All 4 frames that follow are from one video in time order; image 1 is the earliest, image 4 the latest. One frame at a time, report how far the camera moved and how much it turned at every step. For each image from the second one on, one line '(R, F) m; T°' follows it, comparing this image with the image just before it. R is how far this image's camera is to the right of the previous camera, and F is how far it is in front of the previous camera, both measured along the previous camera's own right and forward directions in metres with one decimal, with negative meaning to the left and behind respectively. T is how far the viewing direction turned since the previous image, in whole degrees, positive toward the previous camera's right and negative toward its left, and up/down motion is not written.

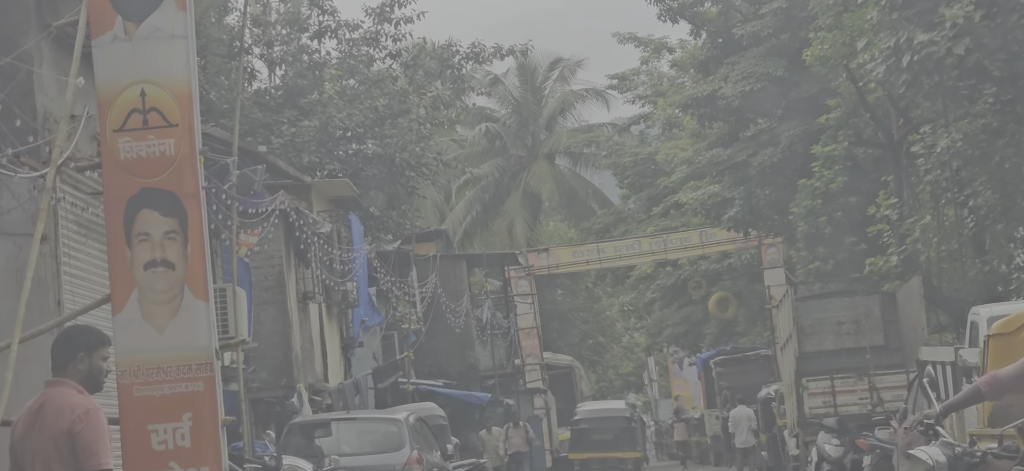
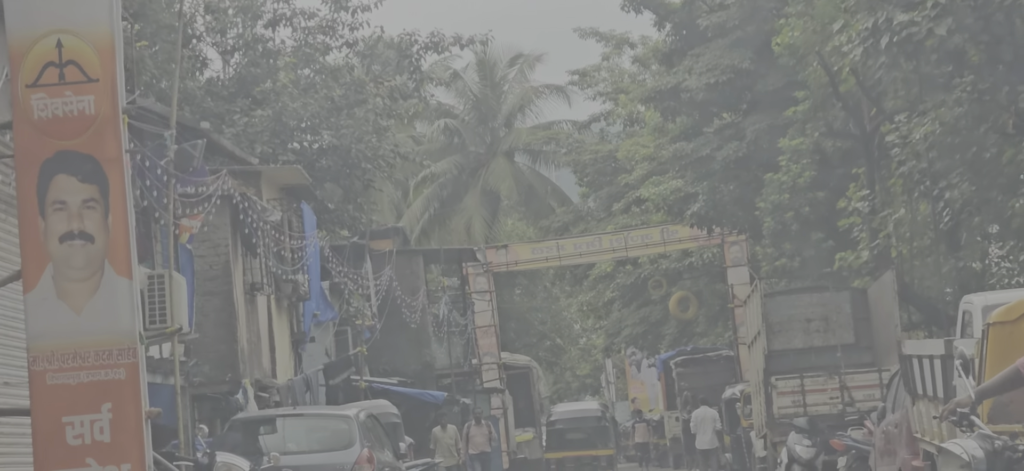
(0.0, +0.9) m; +1°
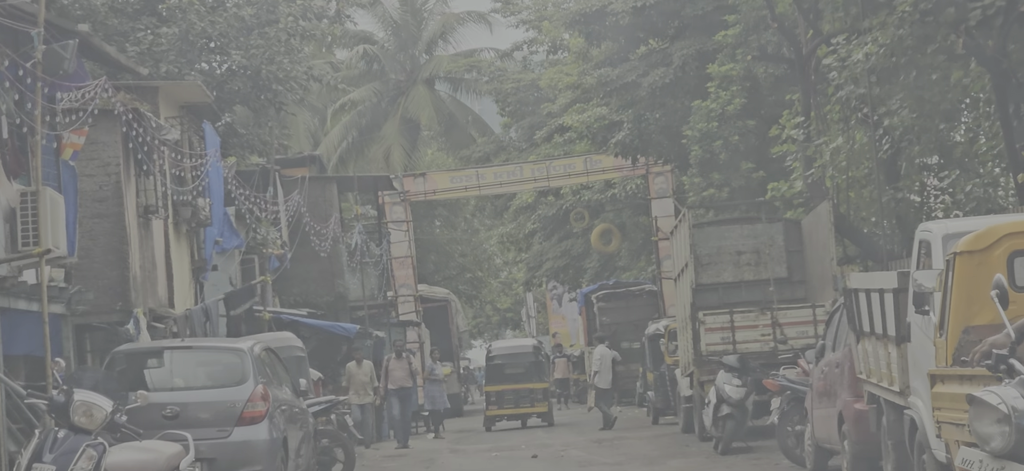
(+0.1, +1.2) m; +3°
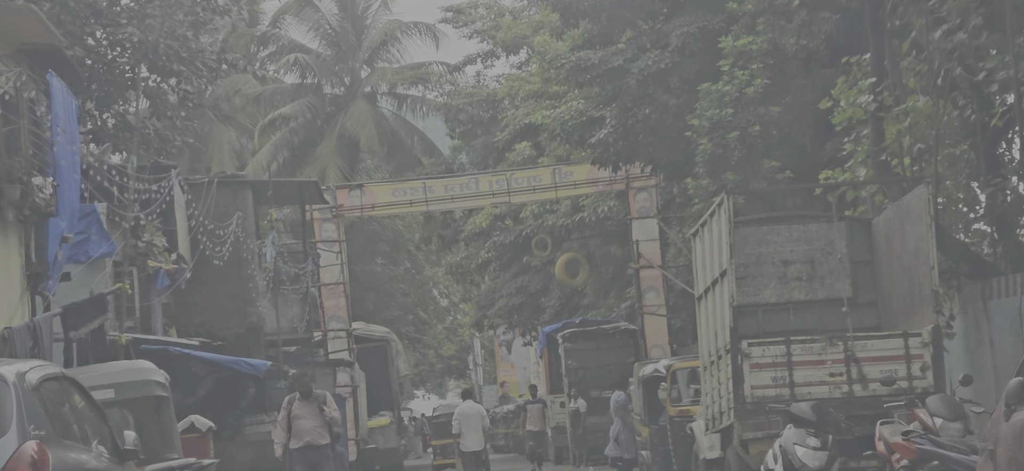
(-0.2, +5.7) m; +2°
